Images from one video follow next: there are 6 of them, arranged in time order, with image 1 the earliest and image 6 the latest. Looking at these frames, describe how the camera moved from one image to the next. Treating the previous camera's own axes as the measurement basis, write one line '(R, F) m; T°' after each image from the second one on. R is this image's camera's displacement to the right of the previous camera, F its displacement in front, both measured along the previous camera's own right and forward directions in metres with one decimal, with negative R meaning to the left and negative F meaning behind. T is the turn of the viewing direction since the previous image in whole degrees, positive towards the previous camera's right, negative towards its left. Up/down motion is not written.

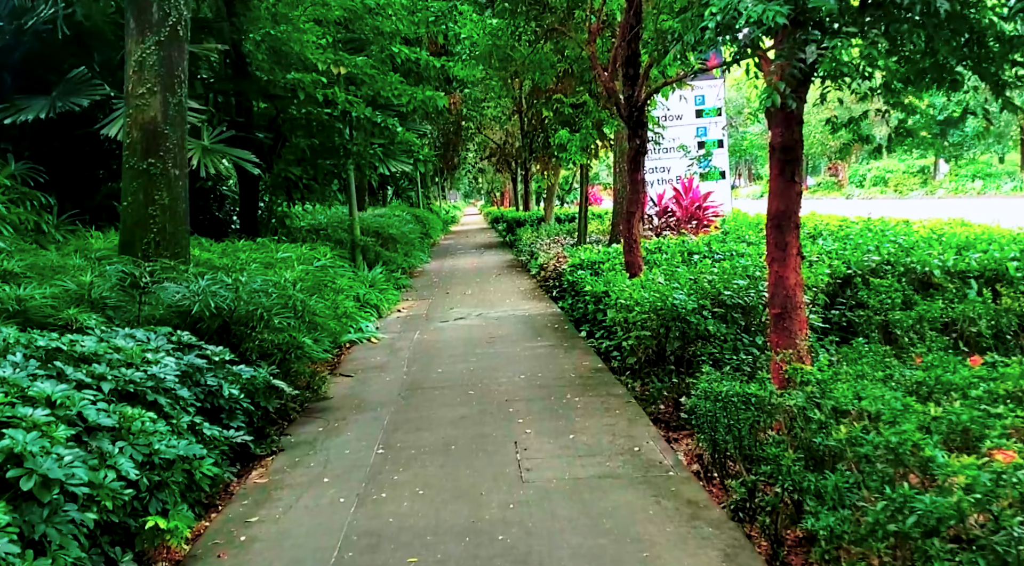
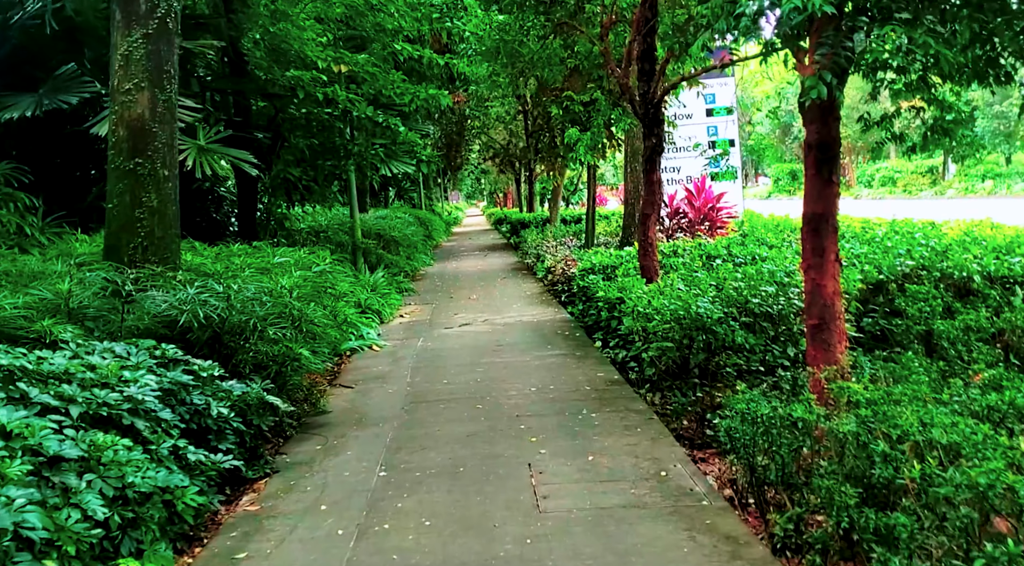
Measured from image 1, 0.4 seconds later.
(-0.1, +0.4) m; 0°
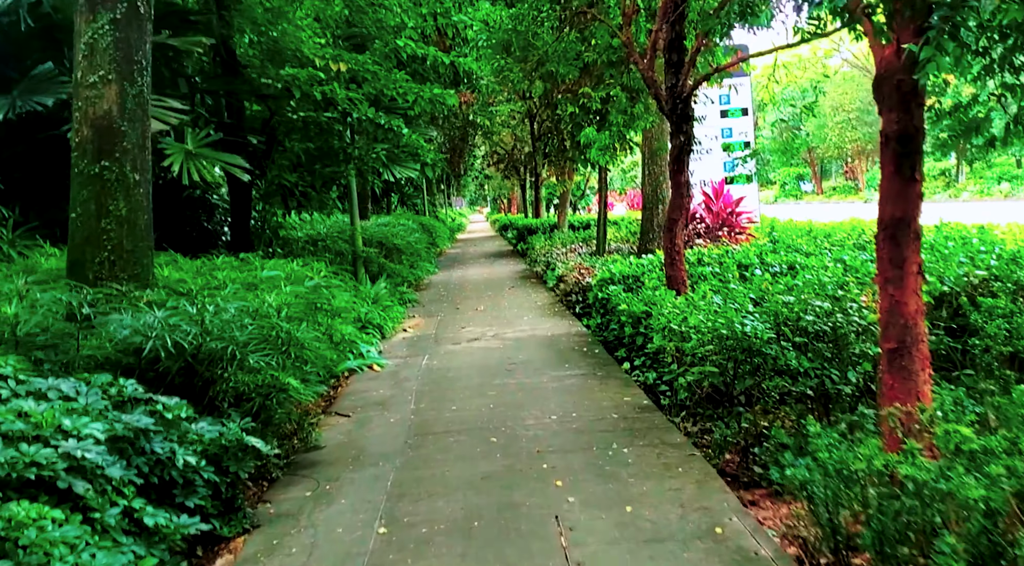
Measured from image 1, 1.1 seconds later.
(-0.1, +0.7) m; 0°
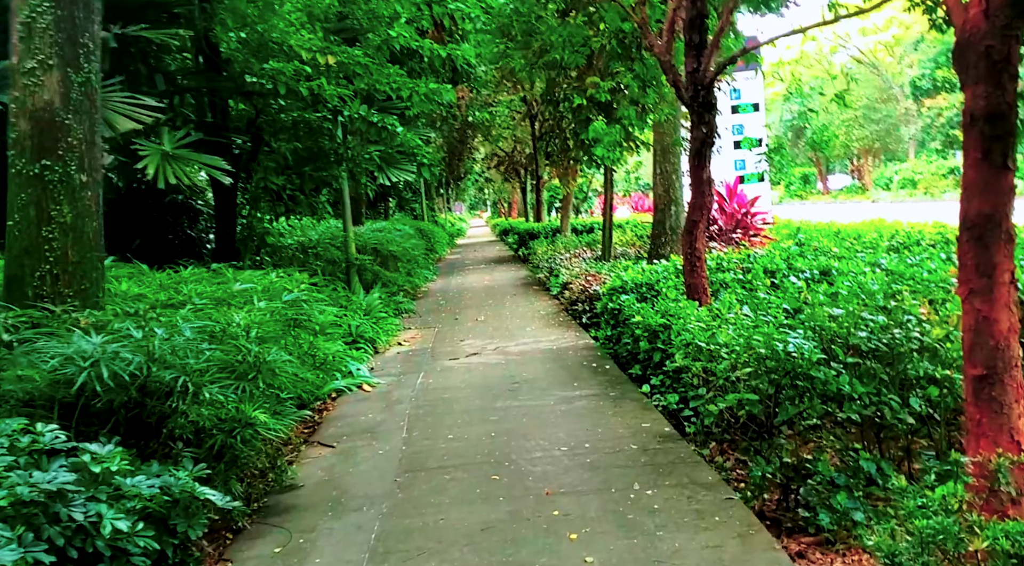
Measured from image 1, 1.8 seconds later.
(0.0, +0.6) m; 0°
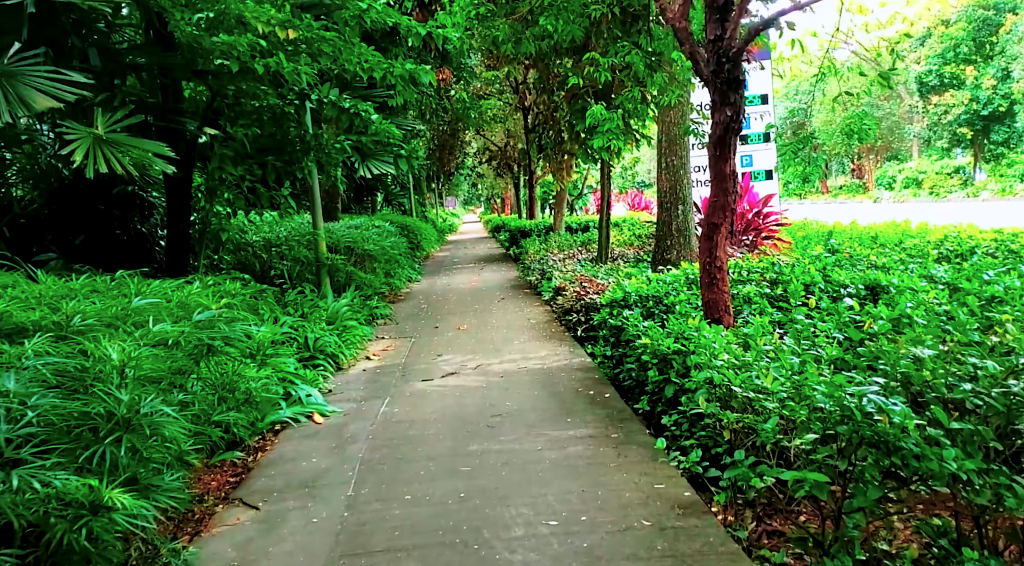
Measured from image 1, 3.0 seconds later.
(+0.1, +1.1) m; 0°
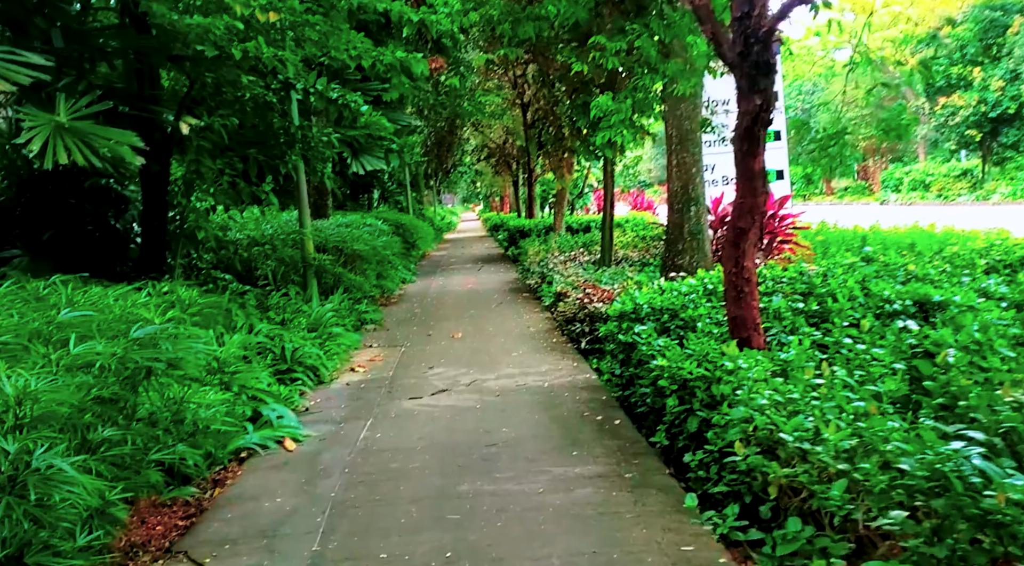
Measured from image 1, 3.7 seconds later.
(0.0, +0.6) m; 0°
